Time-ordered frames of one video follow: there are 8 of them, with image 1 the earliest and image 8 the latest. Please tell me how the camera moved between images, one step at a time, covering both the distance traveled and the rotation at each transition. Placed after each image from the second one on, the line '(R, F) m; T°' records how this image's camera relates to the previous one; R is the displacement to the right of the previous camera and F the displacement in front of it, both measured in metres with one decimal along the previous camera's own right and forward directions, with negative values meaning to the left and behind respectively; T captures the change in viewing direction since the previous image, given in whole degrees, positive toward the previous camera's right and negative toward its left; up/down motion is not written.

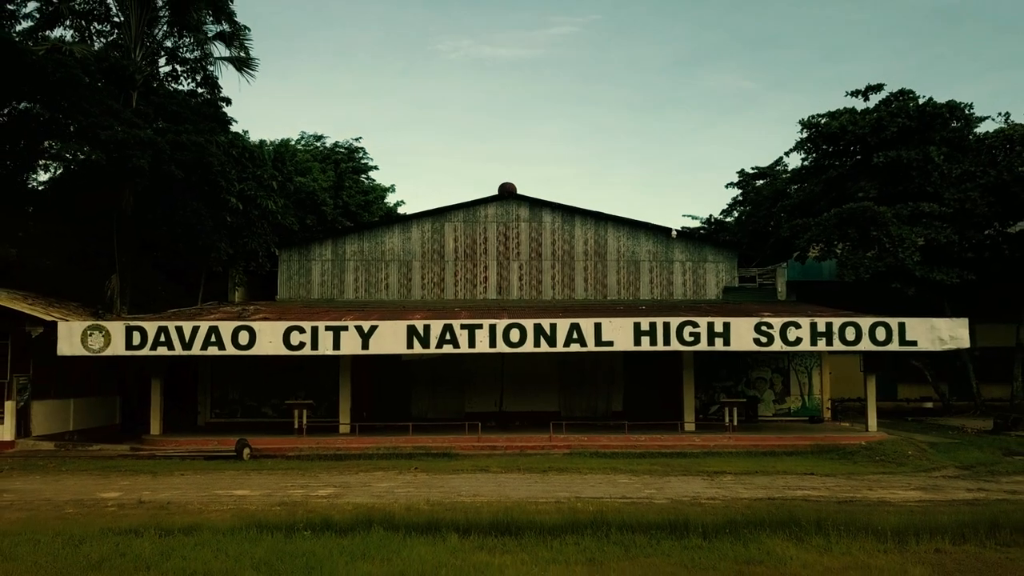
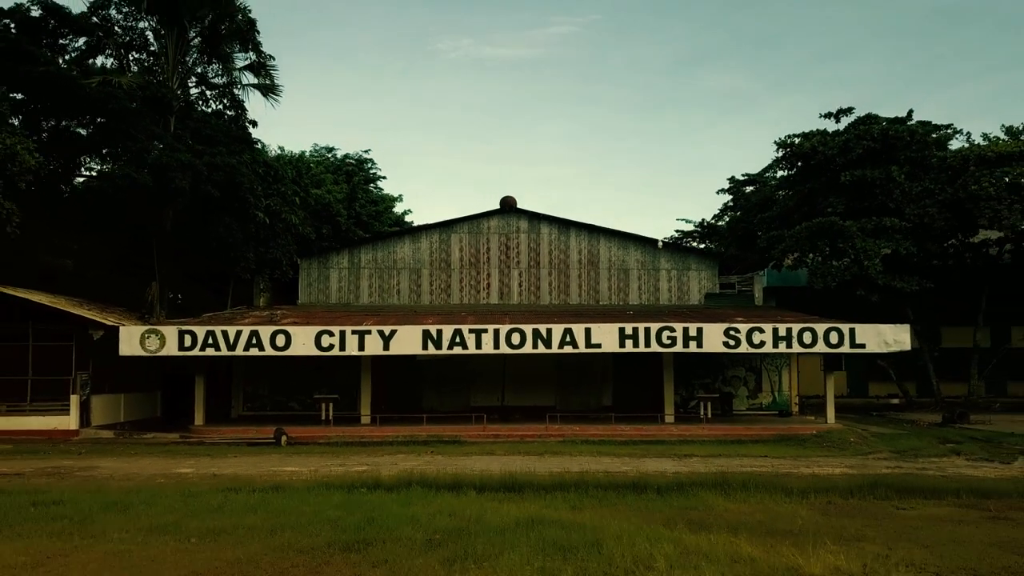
(-0.1, -2.3) m; 0°
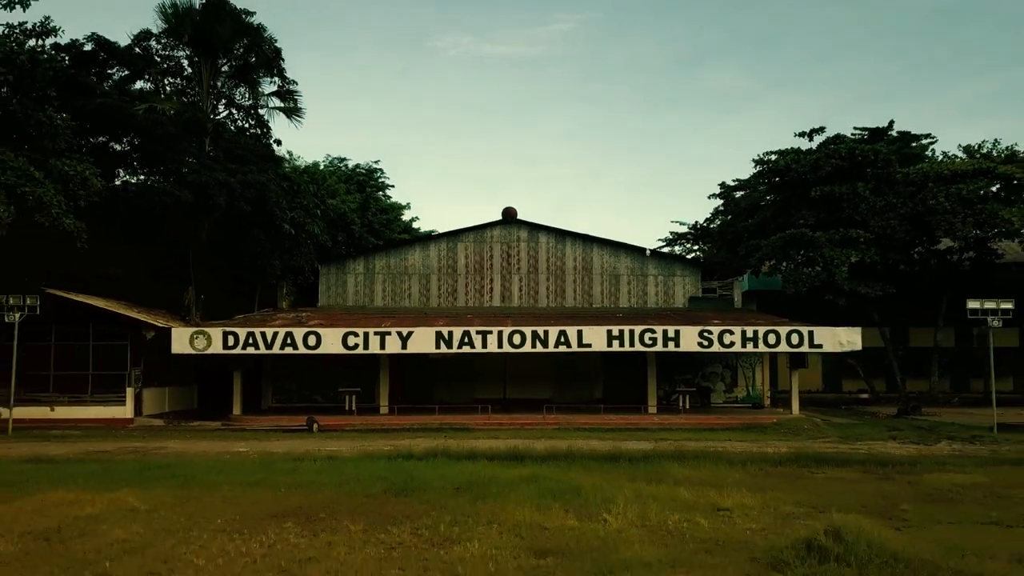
(-0.1, -2.5) m; 0°
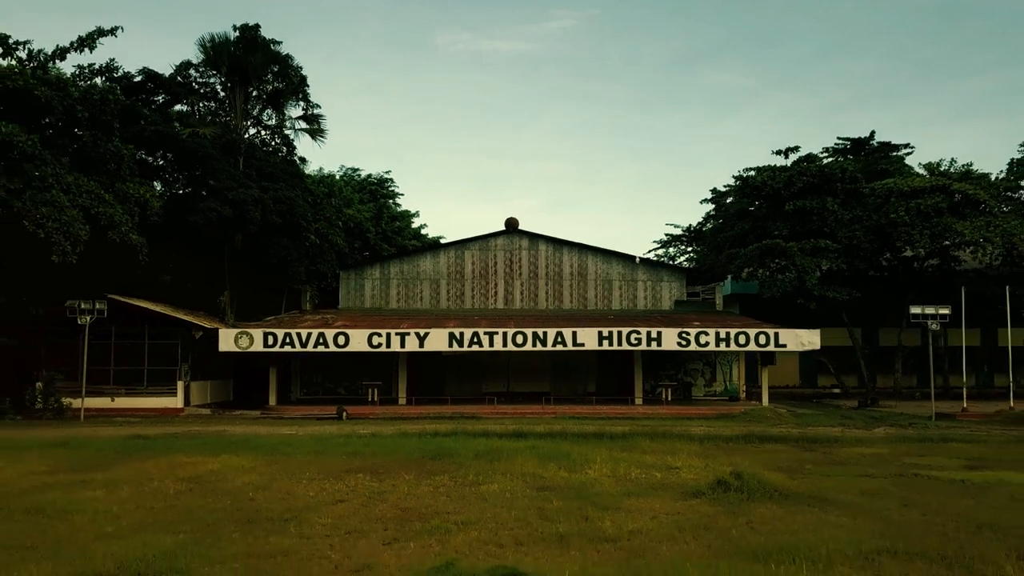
(-0.1, -2.9) m; 0°
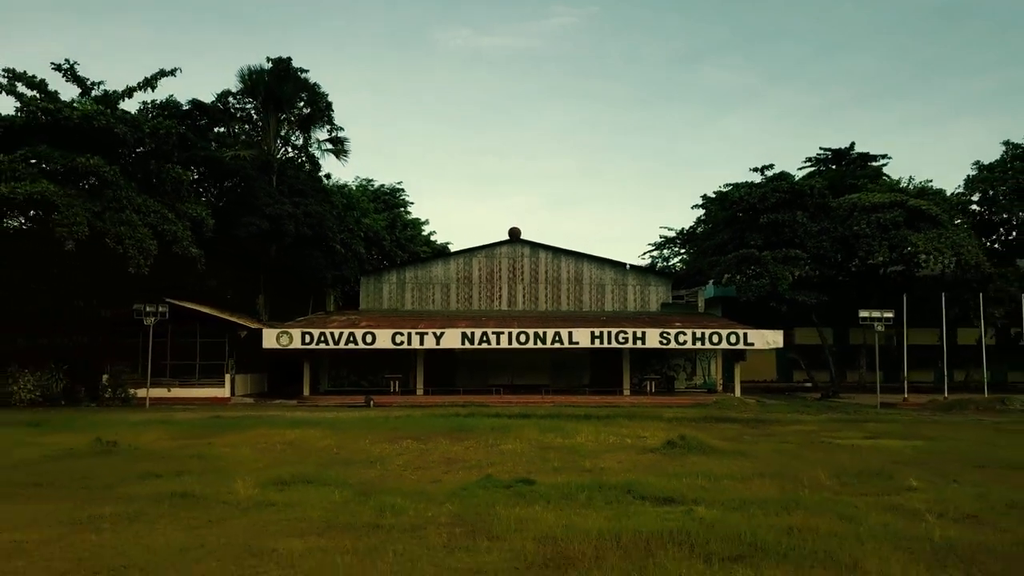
(-0.2, -3.5) m; 0°
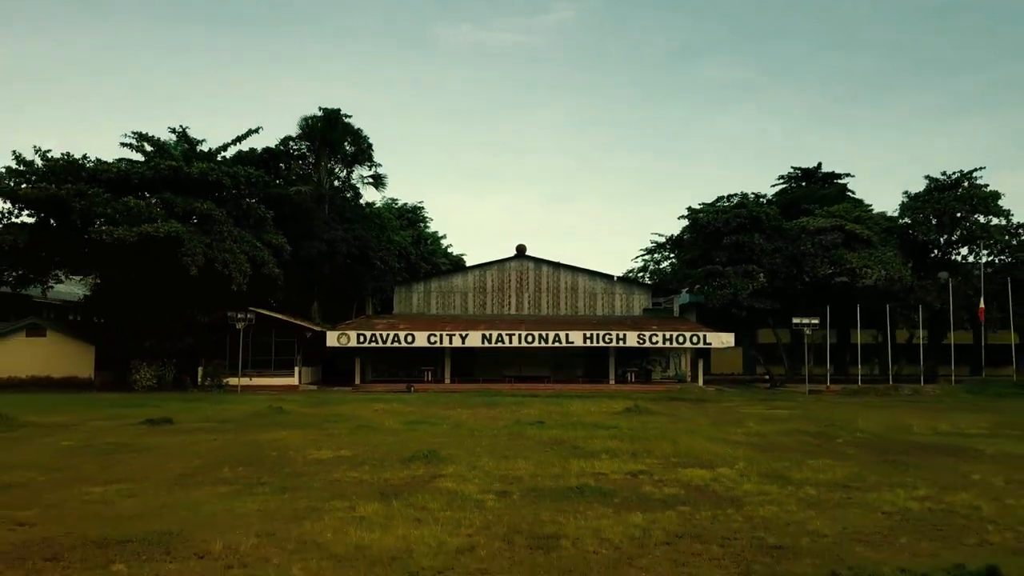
(-0.5, -7.1) m; 0°
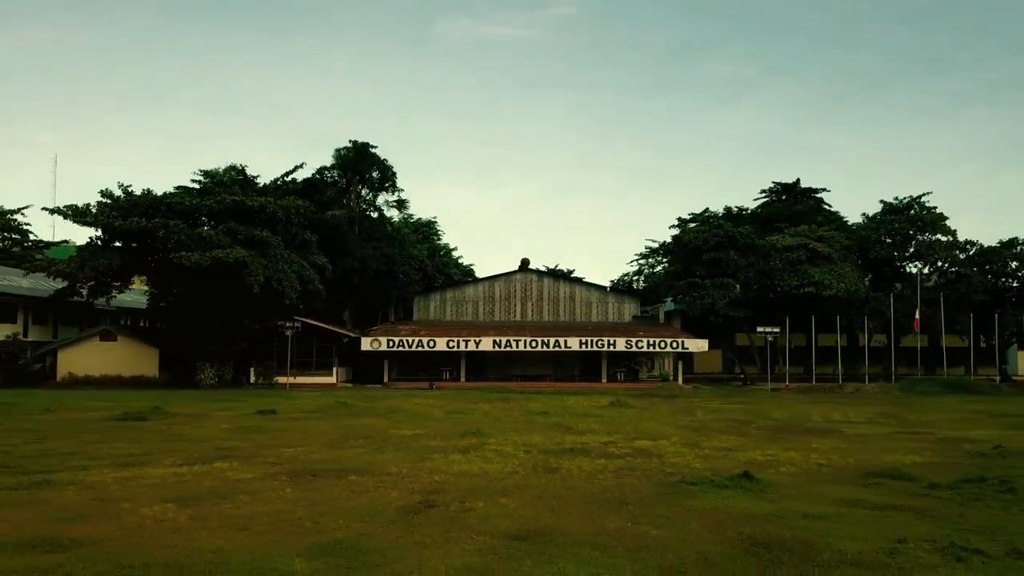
(-0.4, -5.7) m; 0°
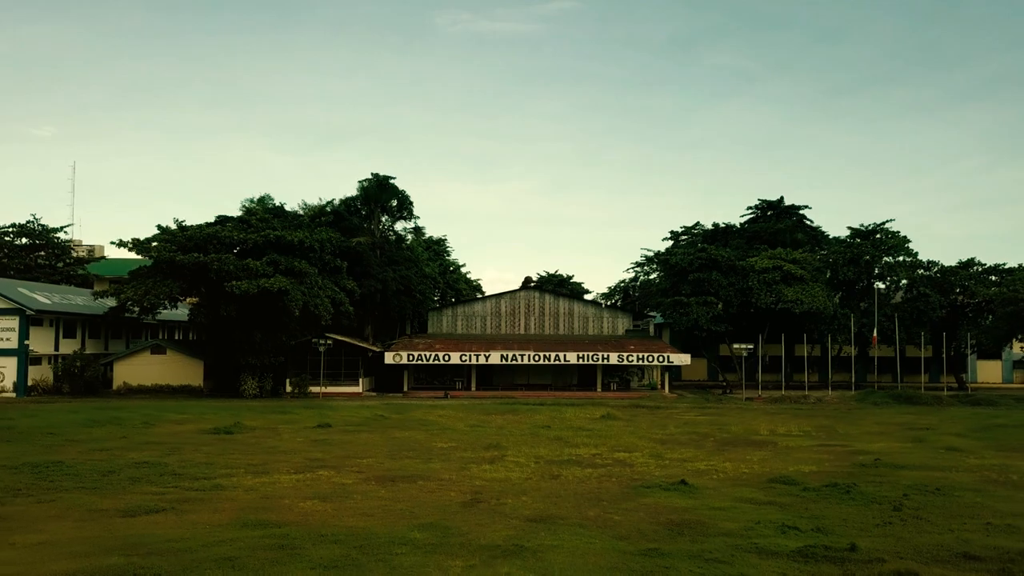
(-0.4, -5.1) m; 0°
